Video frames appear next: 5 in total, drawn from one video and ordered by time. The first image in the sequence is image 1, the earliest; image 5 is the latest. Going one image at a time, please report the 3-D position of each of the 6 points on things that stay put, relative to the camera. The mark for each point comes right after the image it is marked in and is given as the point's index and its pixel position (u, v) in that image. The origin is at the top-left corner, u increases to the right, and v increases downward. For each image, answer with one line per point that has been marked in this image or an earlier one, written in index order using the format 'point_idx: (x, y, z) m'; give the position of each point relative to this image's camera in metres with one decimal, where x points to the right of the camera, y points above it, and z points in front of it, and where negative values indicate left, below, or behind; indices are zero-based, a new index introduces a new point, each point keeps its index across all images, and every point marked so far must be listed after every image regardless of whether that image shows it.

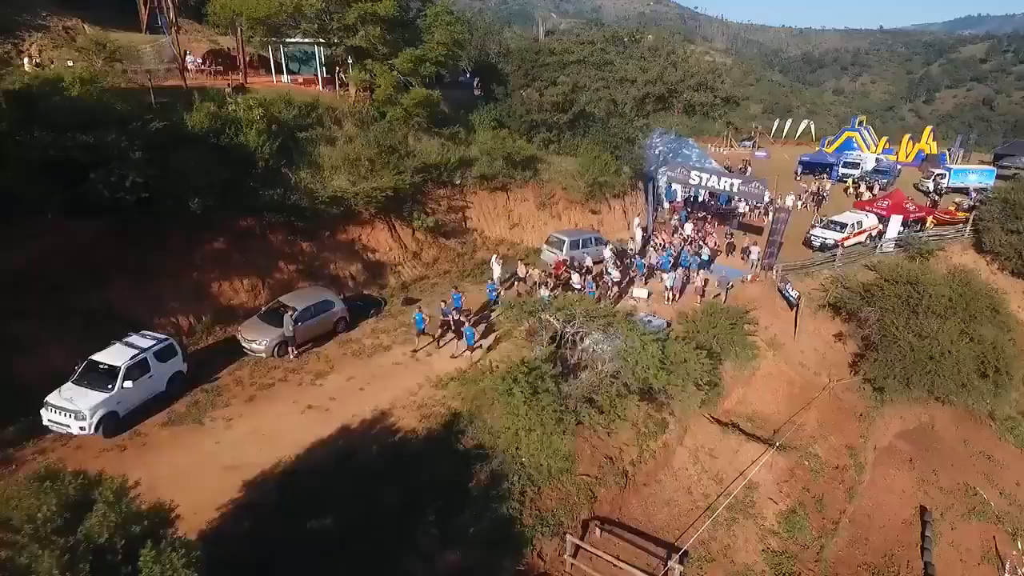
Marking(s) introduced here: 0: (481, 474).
0: (-0.8, -4.5, +15.1) m
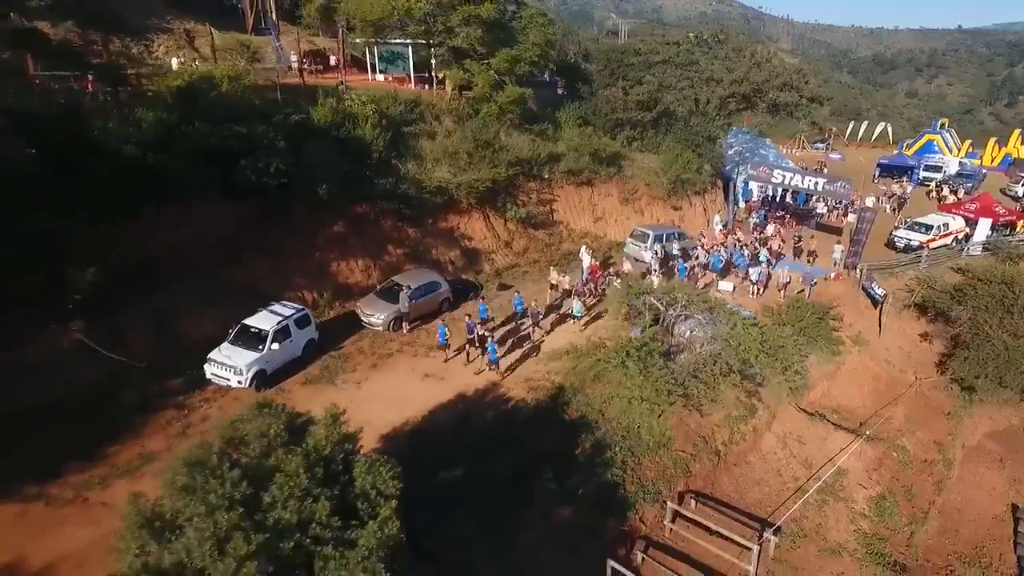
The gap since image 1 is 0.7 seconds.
0: (+1.9, -4.0, +16.2) m
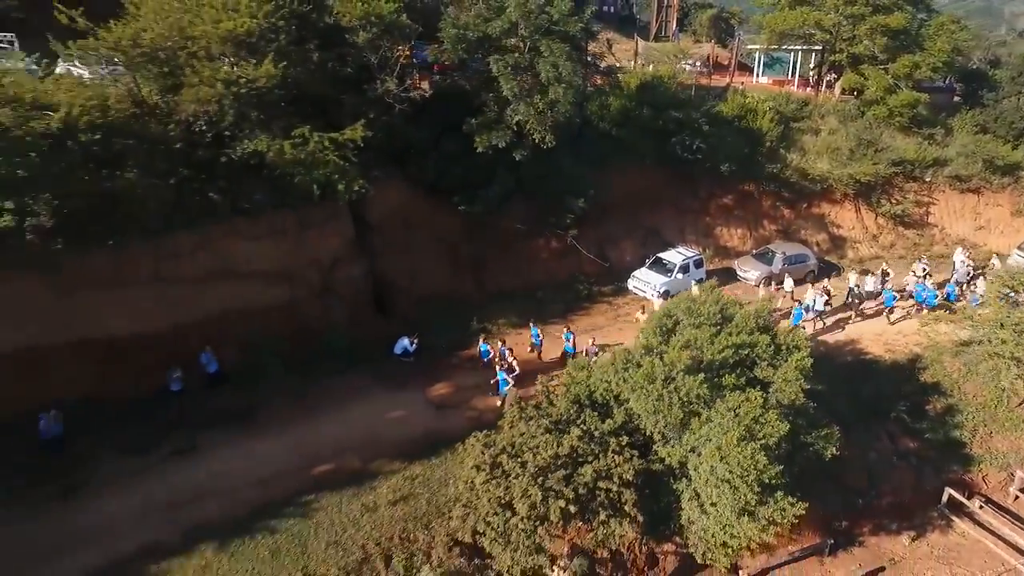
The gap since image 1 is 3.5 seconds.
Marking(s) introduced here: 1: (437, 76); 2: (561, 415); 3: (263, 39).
0: (+12.6, -3.4, +18.5) m
1: (-2.2, +6.6, +19.5) m
2: (+0.9, -2.4, +11.9) m
3: (-6.1, +6.1, +15.4) m
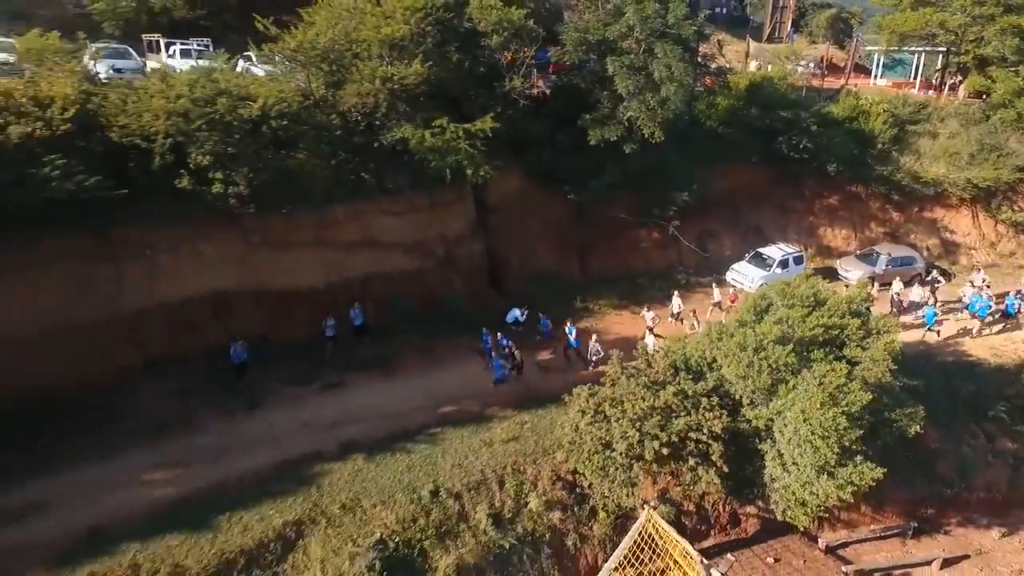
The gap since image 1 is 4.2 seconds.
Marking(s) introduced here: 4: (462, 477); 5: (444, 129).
0: (+15.6, -3.5, +18.3) m
1: (+1.7, +7.3, +21.5) m
2: (+3.2, -1.9, +13.5) m
3: (-2.8, +7.0, +17.9) m
4: (-1.1, -4.0, +13.4) m
5: (-2.0, +4.7, +18.6) m
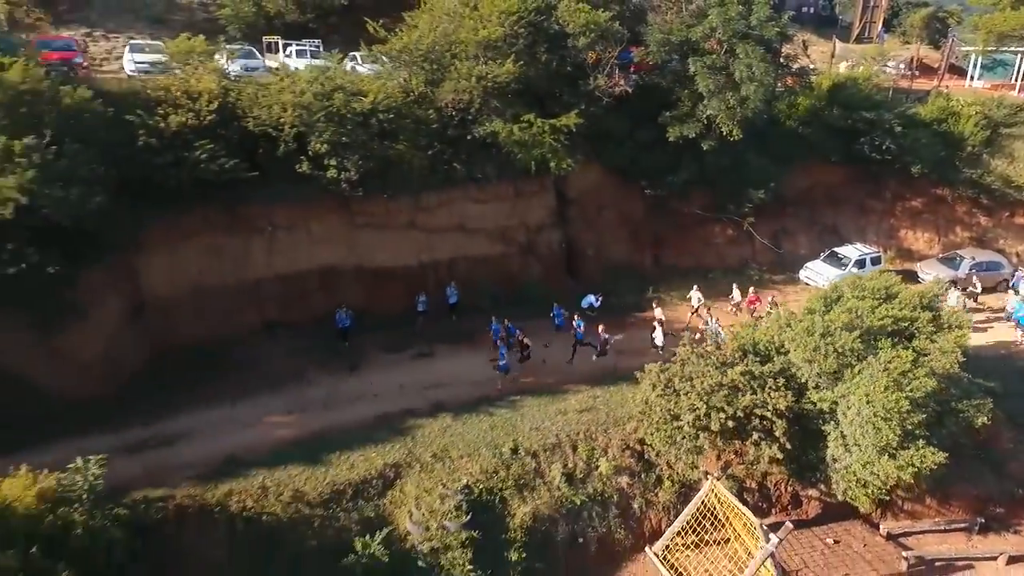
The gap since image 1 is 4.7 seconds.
0: (+17.7, -3.7, +17.9) m
1: (+4.7, +7.6, +22.4) m
2: (+5.0, -1.5, +14.4) m
3: (-0.2, +7.6, +19.4) m
4: (+0.6, -3.5, +14.7) m
5: (+0.6, +5.2, +20.0) m
